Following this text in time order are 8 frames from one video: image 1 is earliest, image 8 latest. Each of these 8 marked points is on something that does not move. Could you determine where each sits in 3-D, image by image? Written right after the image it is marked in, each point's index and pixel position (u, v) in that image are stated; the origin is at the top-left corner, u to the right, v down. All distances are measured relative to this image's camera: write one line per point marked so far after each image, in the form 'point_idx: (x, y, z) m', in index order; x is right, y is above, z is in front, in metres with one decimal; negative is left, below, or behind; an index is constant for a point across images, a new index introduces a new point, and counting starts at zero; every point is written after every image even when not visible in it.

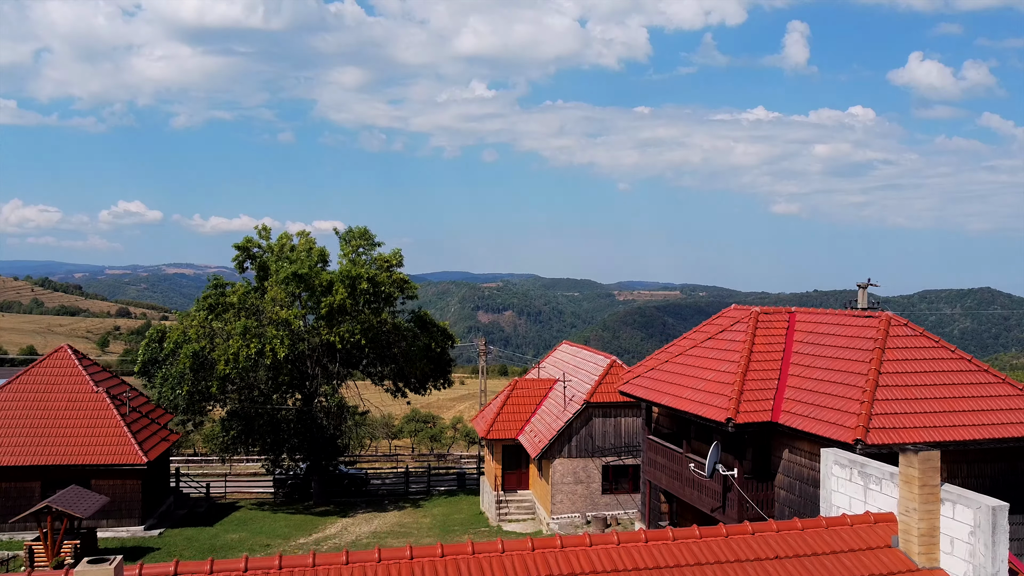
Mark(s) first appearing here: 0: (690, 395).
0: (+3.8, -2.3, +14.0) m
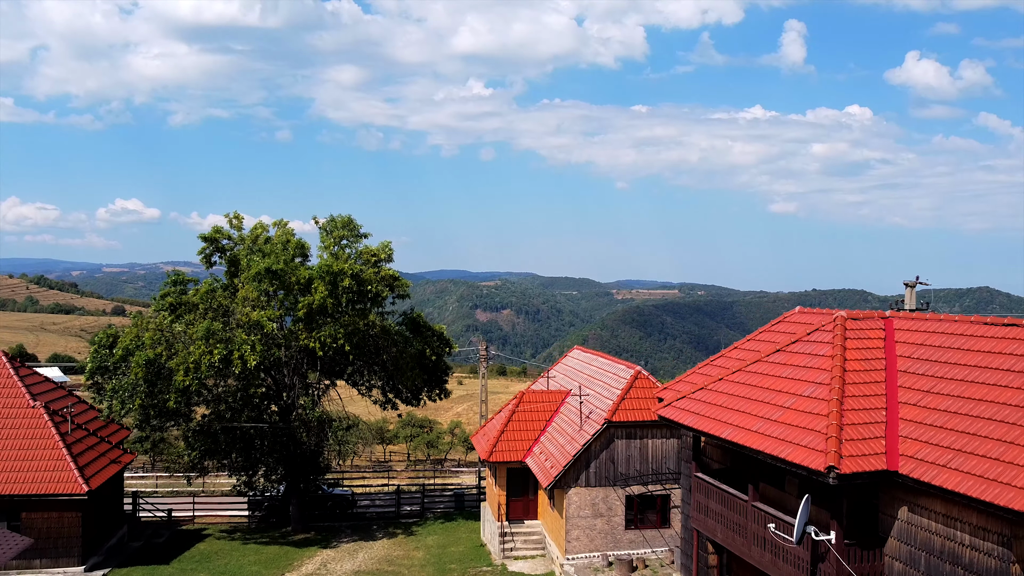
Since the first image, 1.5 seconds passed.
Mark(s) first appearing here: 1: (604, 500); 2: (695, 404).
0: (+4.0, -2.2, +10.6) m
1: (+2.6, -6.0, +18.6) m
2: (+3.5, -2.2, +12.7) m
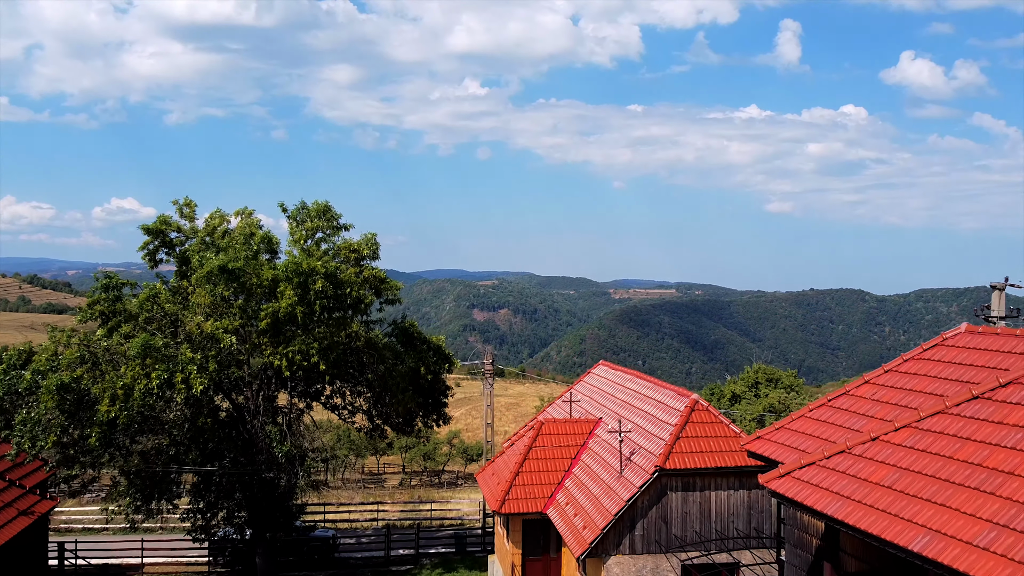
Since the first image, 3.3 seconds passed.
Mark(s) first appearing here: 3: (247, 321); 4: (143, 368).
0: (+4.5, -2.4, +6.2) m
1: (+3.1, -6.1, +14.2) m
2: (+4.0, -2.4, +8.3) m
3: (-7.5, -1.0, +18.8) m
4: (-9.5, -2.0, +17.0) m
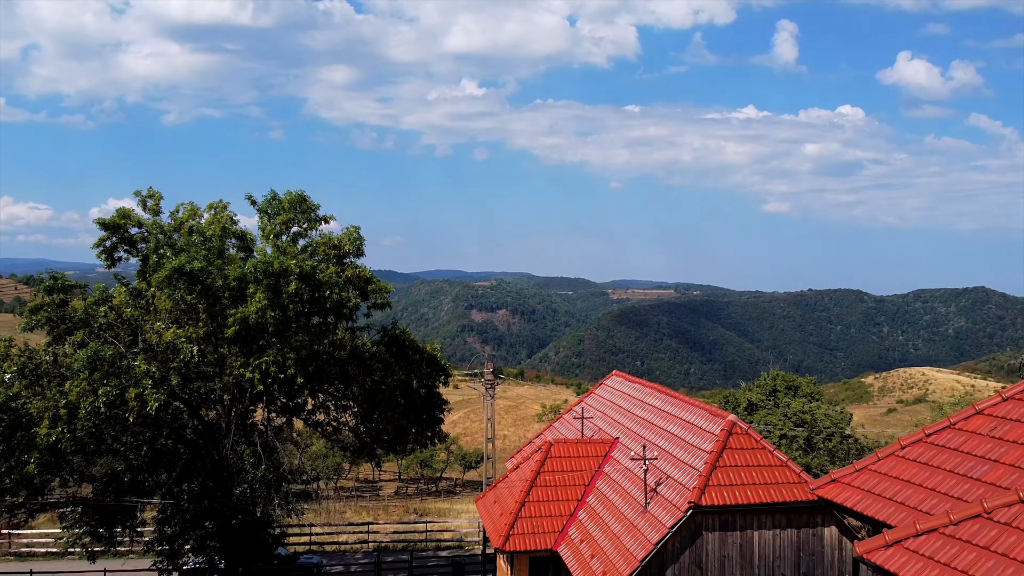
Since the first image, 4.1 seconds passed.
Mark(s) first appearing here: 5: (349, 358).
0: (+4.7, -2.4, +4.0) m
1: (+3.2, -6.1, +12.0) m
2: (+4.2, -2.4, +6.1) m
3: (-7.4, -1.0, +16.5) m
4: (-9.4, -2.1, +14.7) m
5: (-4.5, -2.0, +18.4) m
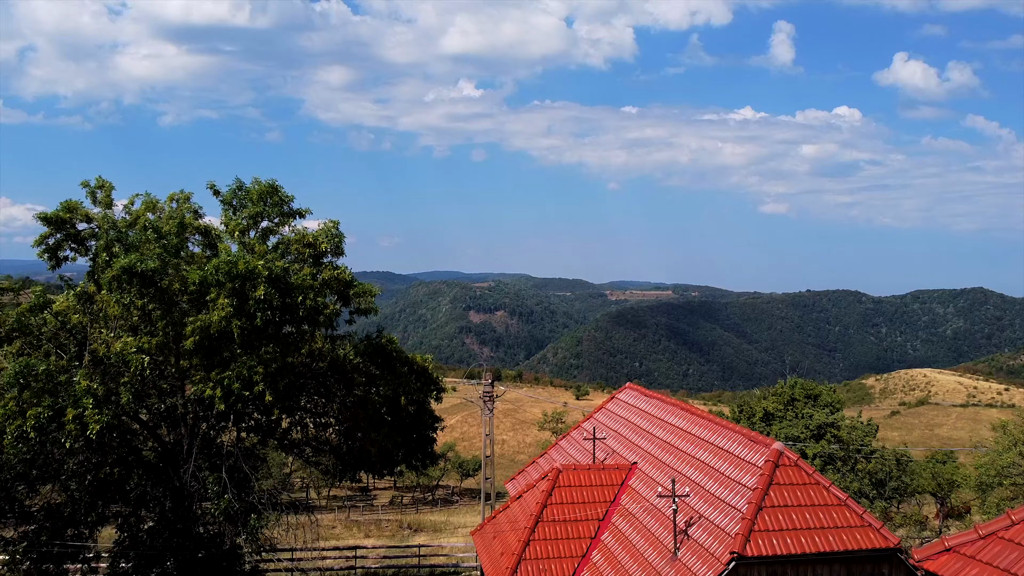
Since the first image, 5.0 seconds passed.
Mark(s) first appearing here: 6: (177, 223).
0: (+5.2, -2.5, +2.7) m
1: (+3.7, -6.2, +10.7) m
2: (+4.7, -2.5, +4.8) m
3: (-6.9, -1.1, +15.2) m
4: (-8.9, -2.2, +13.4) m
5: (-4.0, -2.1, +17.1) m
6: (-7.5, +1.5, +16.8) m
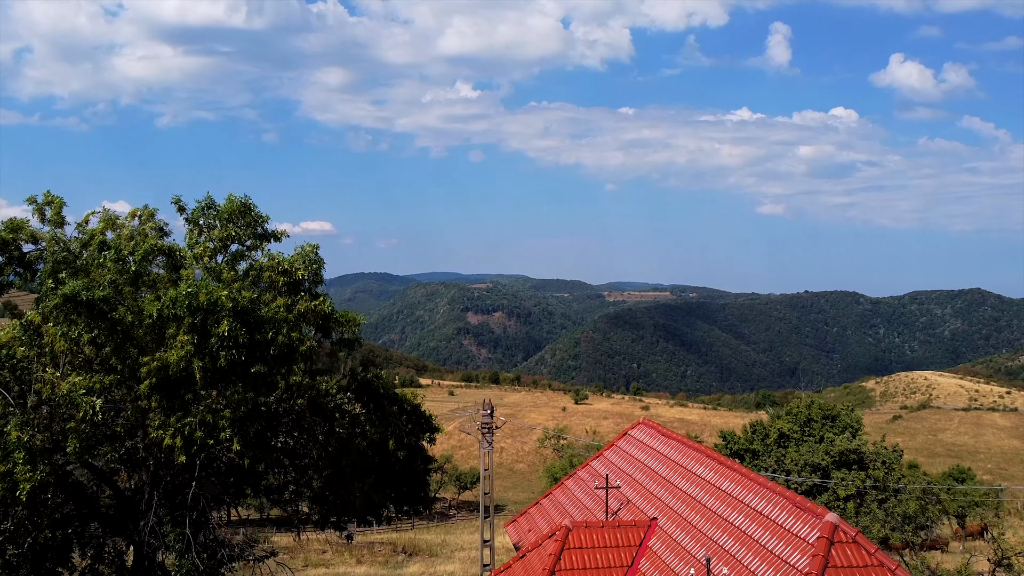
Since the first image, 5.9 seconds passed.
0: (+5.4, -3.0, +1.1) m
1: (+3.9, -6.7, +9.1) m
2: (+4.9, -3.0, +3.2) m
3: (-6.8, -1.7, +13.6) m
4: (-8.7, -2.7, +11.8) m
5: (-3.9, -2.6, +15.5) m
6: (-7.4, +1.0, +15.2) m
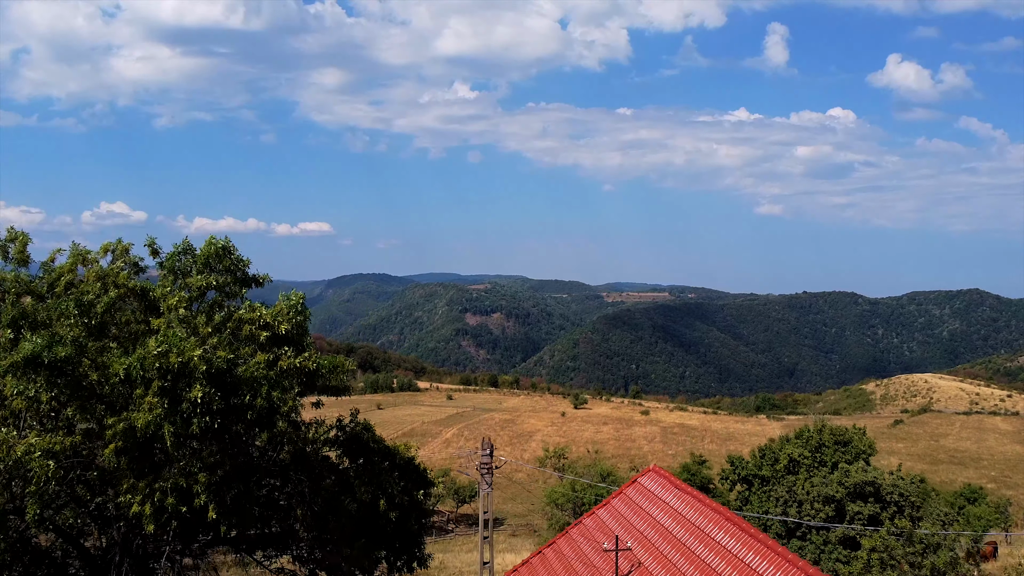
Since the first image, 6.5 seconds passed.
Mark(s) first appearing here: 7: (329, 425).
0: (+5.5, -3.7, +0.1) m
1: (+3.9, -7.4, +8.1) m
2: (+5.0, -3.7, +2.2) m
3: (-6.7, -2.4, +12.5) m
4: (-8.7, -3.5, +10.7) m
5: (-3.9, -3.3, +14.5) m
6: (-7.4, +0.2, +14.2) m
7: (-3.5, -2.6, +16.2) m
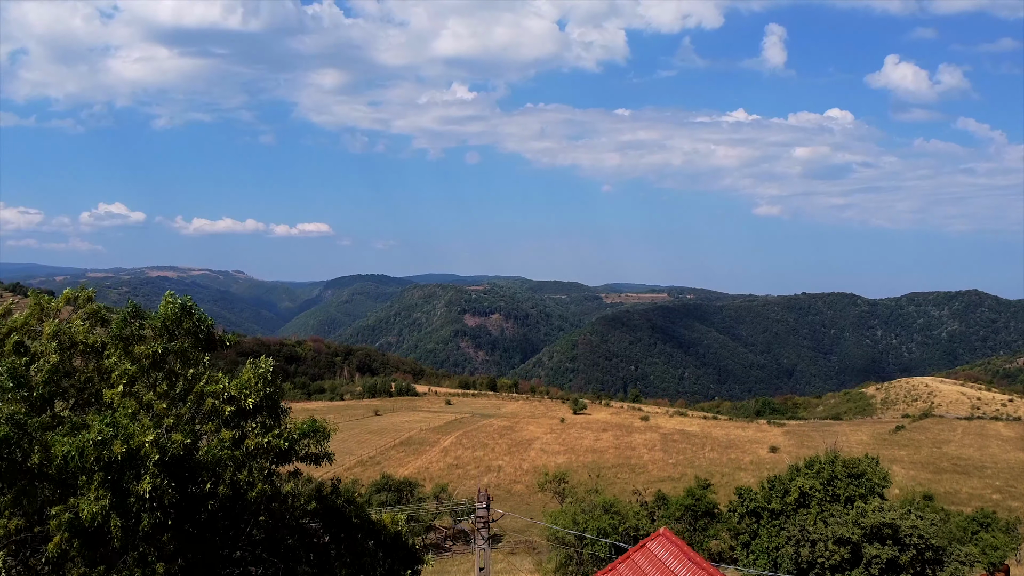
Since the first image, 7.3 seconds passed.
0: (+5.5, -4.6, -1.0) m
1: (+3.9, -8.3, +7.0) m
2: (+5.0, -4.6, +1.1) m
3: (-6.7, -3.3, +11.4) m
4: (-8.7, -4.4, +9.6) m
5: (-3.9, -4.2, +13.4) m
6: (-7.4, -0.7, +13.0) m
7: (-3.5, -3.6, +15.1) m
